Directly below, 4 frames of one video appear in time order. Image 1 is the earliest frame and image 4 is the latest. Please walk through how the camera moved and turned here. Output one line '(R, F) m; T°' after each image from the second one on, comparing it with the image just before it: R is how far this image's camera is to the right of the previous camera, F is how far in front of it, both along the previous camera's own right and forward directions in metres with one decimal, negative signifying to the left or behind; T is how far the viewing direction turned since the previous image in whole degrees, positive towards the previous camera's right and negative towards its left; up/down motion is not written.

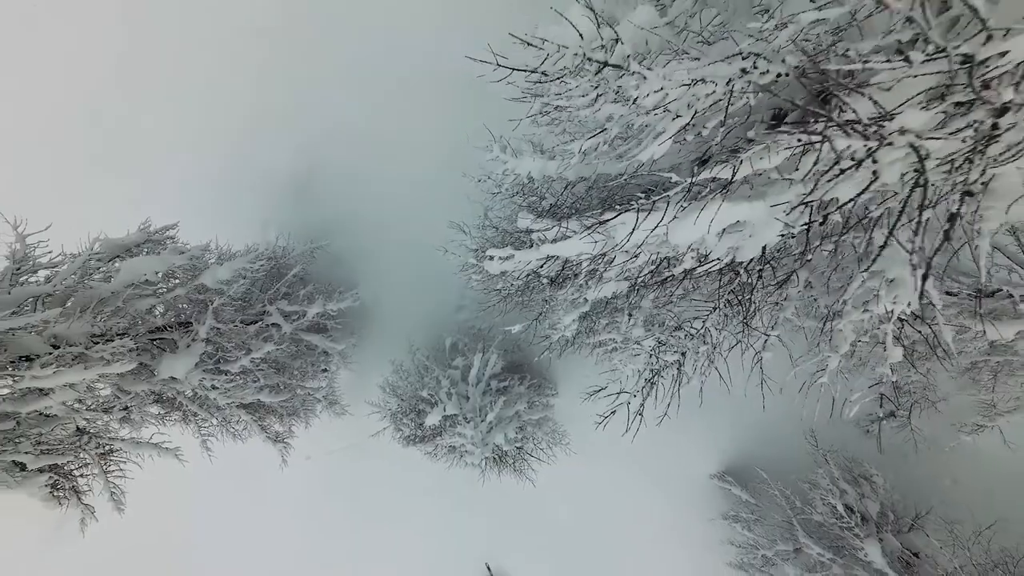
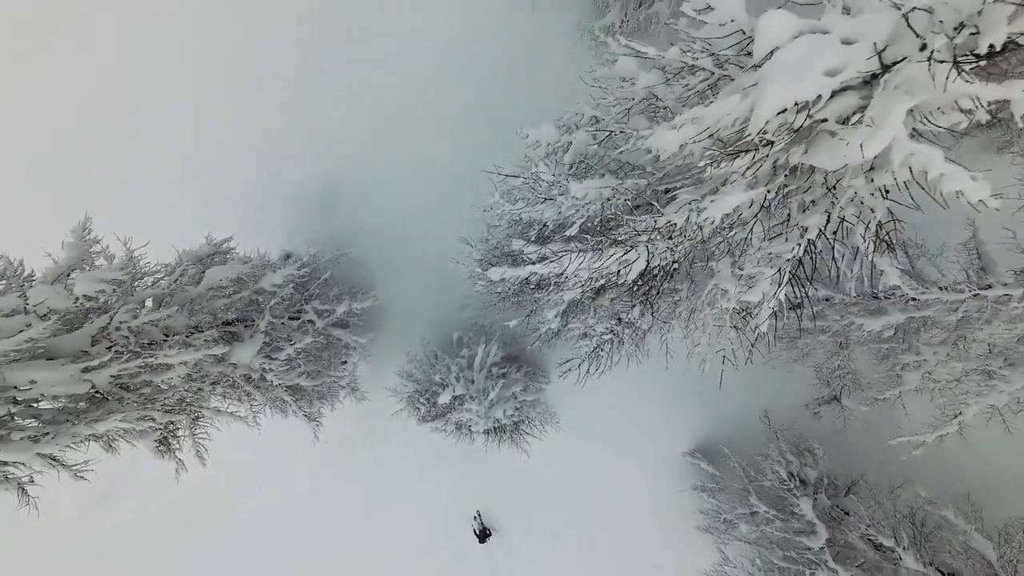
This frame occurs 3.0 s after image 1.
(0.0, -1.4) m; 0°
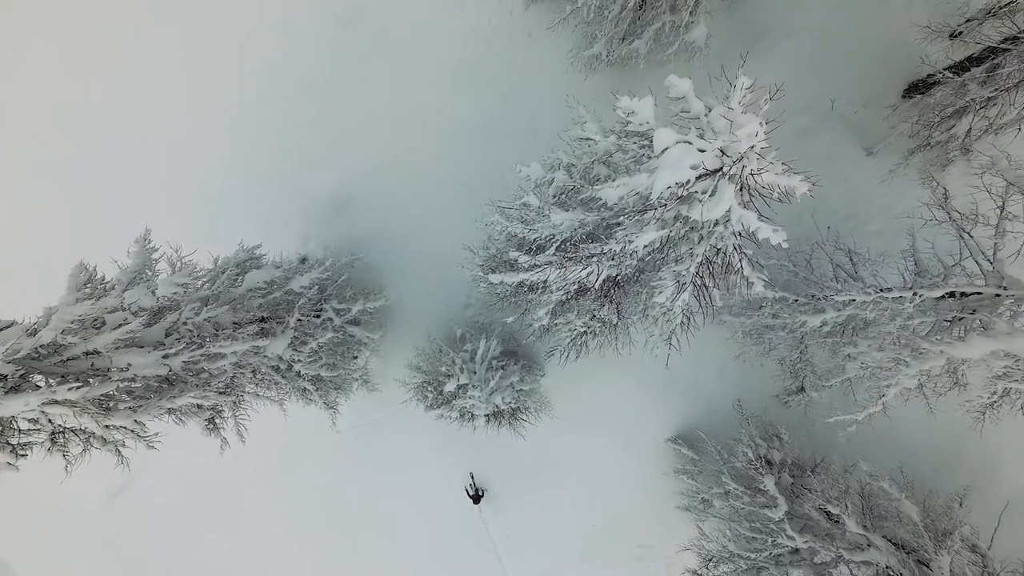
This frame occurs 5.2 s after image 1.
(0.0, -1.0) m; 0°
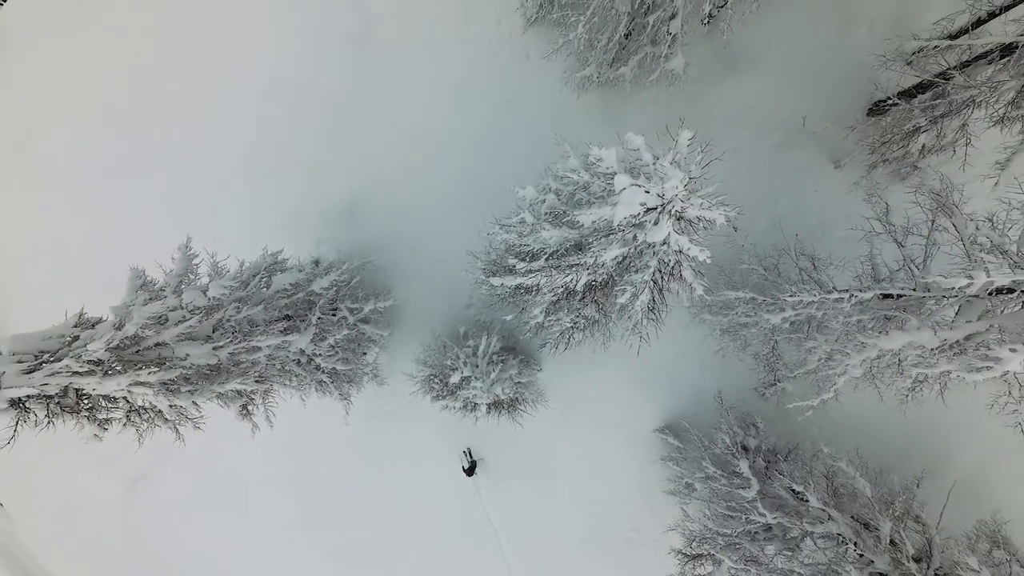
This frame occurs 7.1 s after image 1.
(0.0, -0.9) m; 0°
